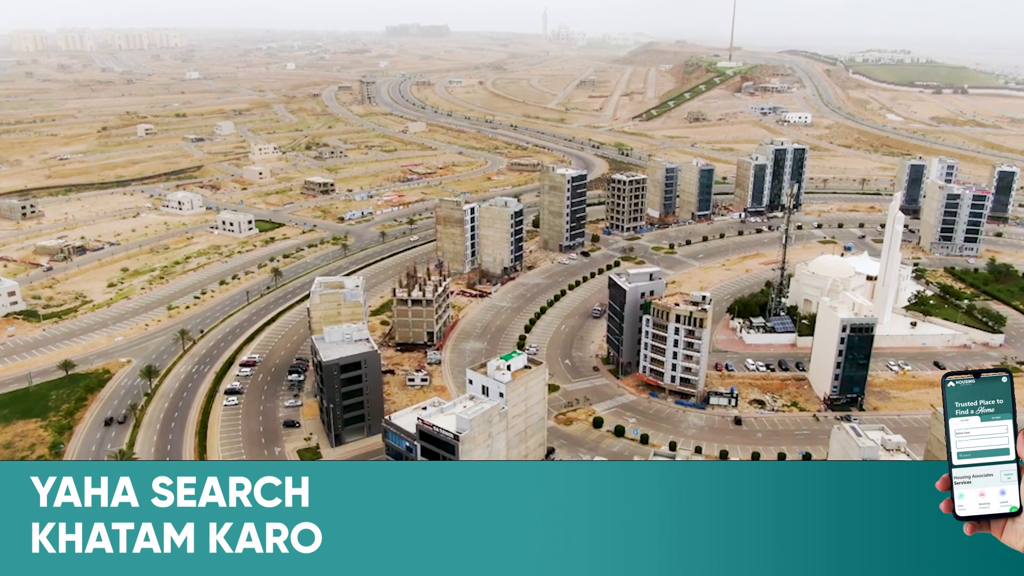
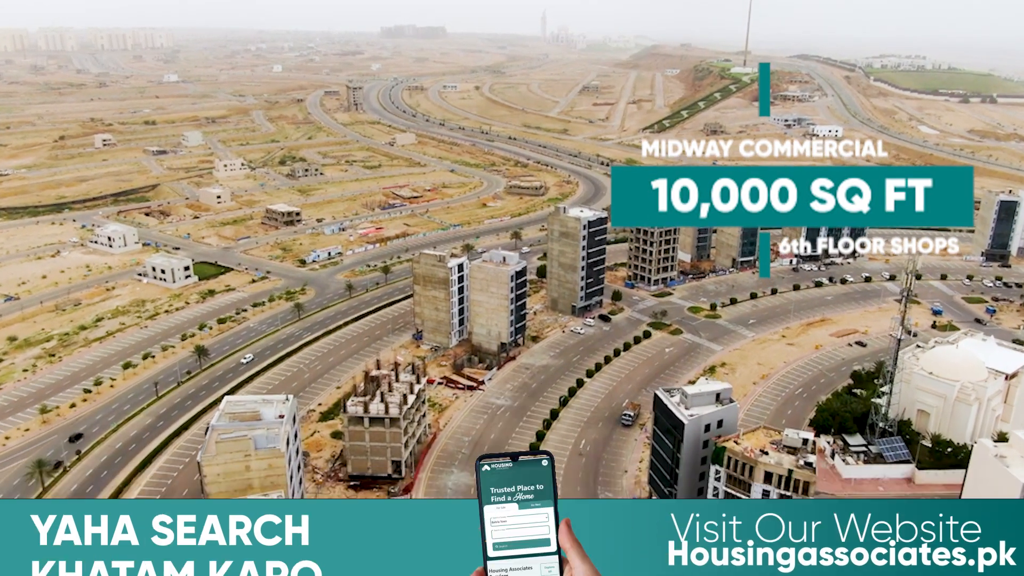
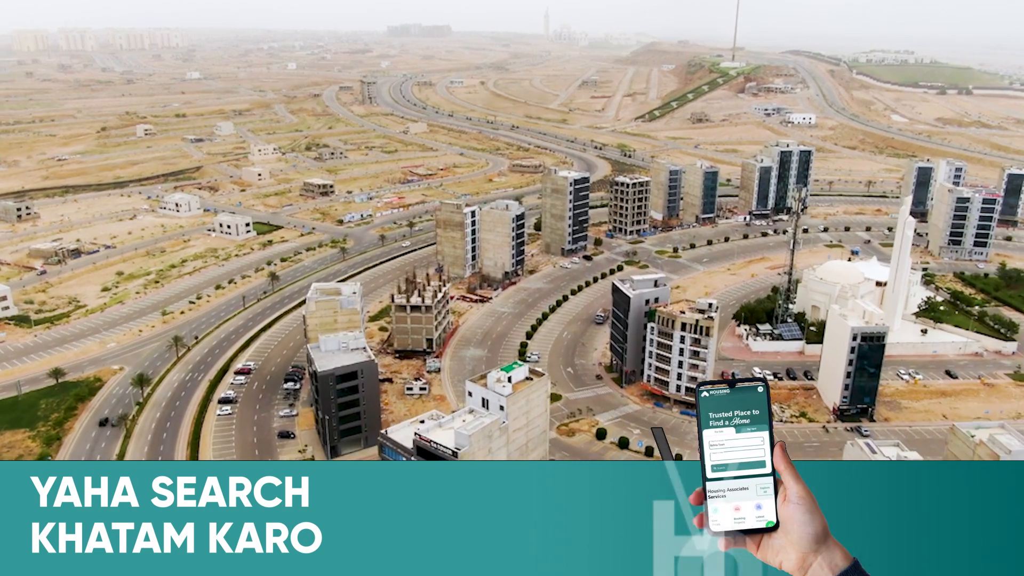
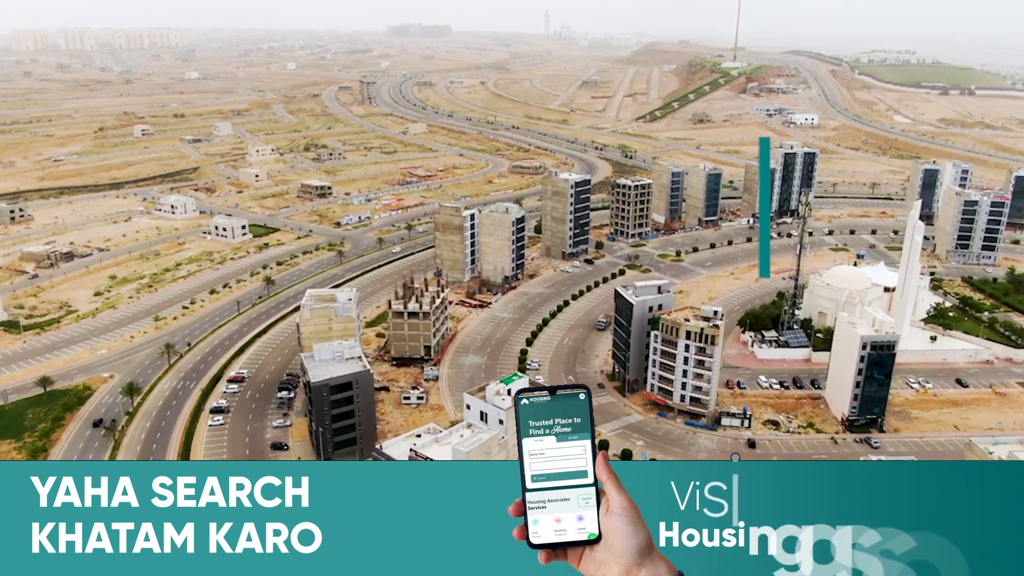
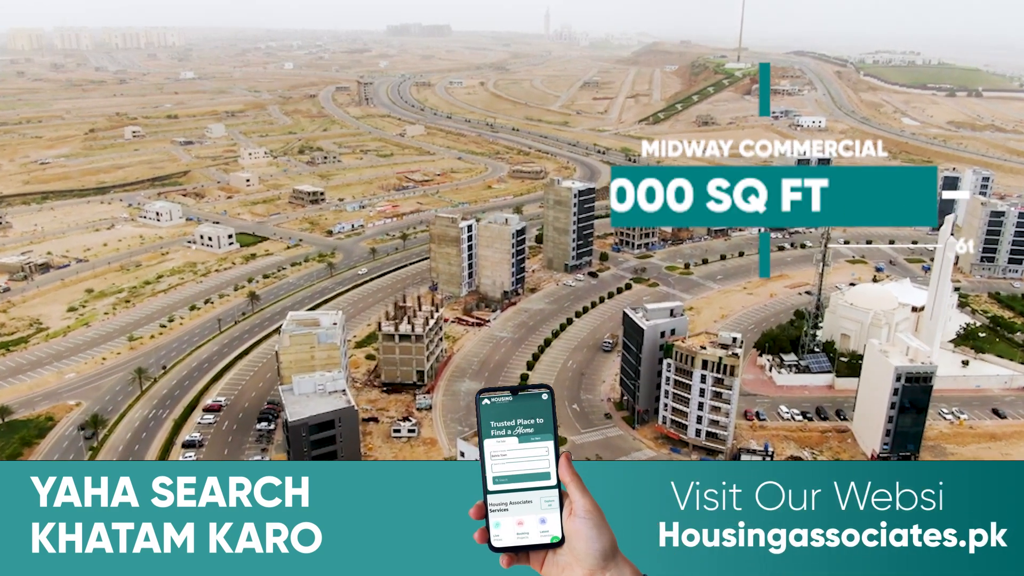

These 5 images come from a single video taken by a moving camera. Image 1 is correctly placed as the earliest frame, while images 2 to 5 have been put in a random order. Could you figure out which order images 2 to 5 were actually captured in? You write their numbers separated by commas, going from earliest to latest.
3, 4, 5, 2
